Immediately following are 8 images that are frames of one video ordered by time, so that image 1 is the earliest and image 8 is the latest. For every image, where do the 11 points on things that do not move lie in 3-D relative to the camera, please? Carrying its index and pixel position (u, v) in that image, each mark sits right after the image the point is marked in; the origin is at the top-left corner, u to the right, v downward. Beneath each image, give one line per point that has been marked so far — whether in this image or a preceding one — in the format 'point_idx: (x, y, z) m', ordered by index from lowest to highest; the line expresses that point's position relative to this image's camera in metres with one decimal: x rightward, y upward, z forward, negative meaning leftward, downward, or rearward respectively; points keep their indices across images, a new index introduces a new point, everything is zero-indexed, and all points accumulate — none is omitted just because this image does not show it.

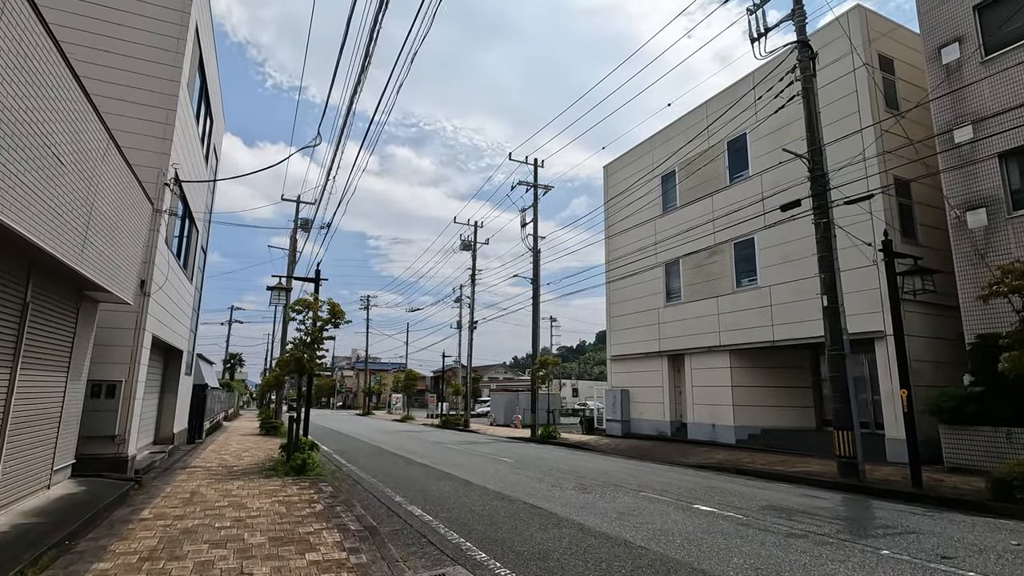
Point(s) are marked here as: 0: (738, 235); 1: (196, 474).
0: (+7.8, +1.8, +18.6) m
1: (-6.2, -3.7, +10.5) m
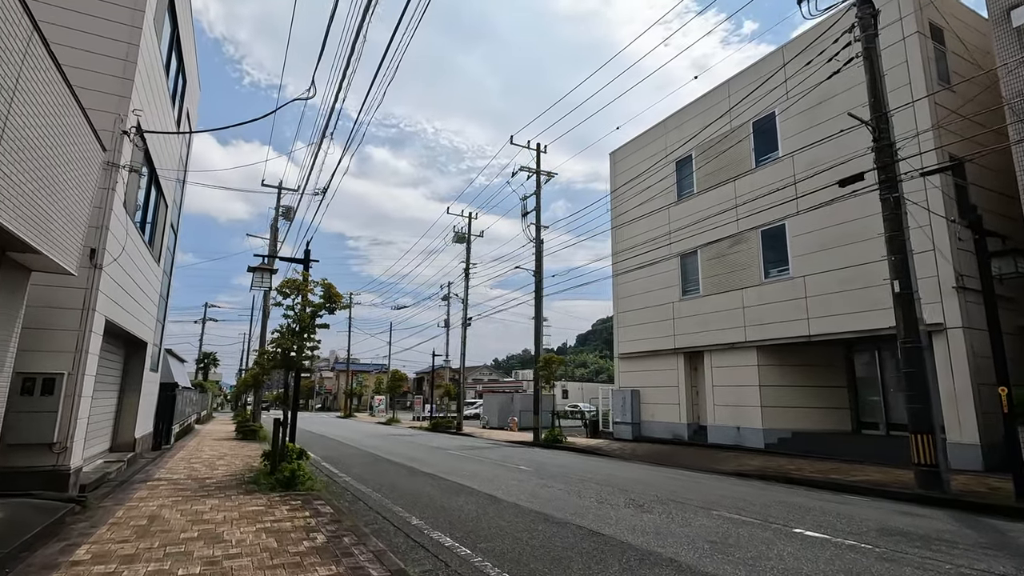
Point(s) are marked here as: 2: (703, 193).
0: (+8.1, +2.1, +17.2) m
1: (-5.7, -3.2, +8.6) m
2: (+7.0, +3.4, +19.5) m
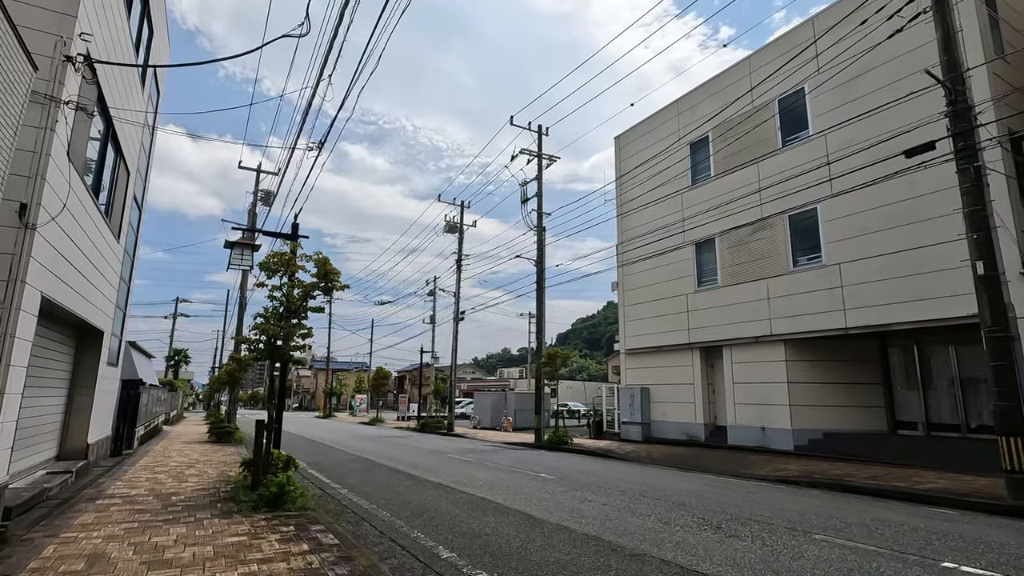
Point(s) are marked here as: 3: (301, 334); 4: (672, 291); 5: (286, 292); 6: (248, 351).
0: (+8.4, +2.4, +15.9) m
1: (-5.1, -2.9, +6.8) m
2: (+7.1, +3.8, +18.2) m
3: (-3.4, -0.7, +8.7) m
4: (+5.9, -0.1, +19.7) m
5: (-3.7, -0.1, +8.9) m
6: (-4.3, -1.0, +8.7) m
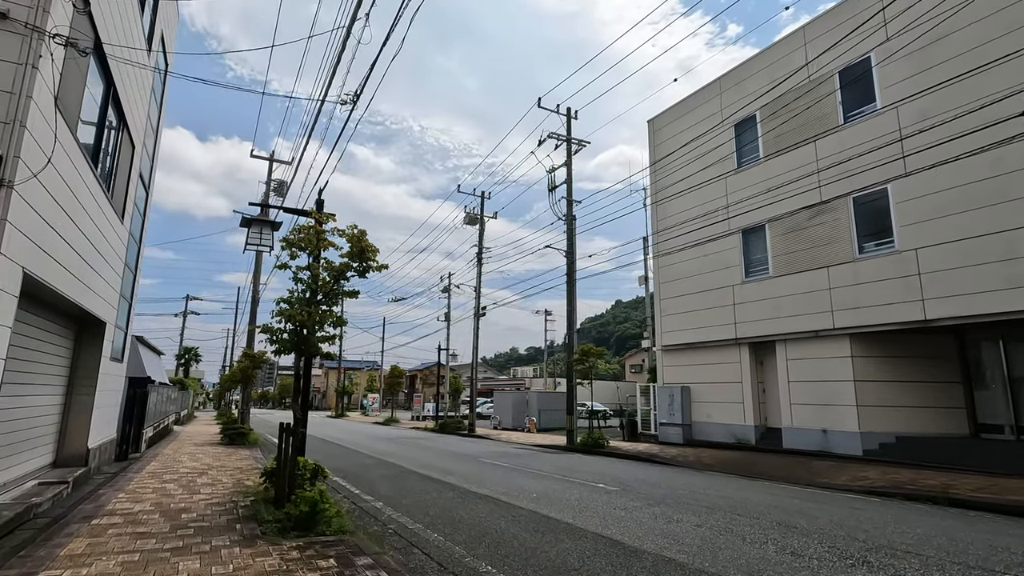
0: (+9.4, +2.7, +14.5) m
1: (-4.2, -2.6, +5.6) m
2: (+8.2, +4.1, +16.8) m
3: (-2.5, -0.5, +7.4) m
4: (+7.0, +0.2, +18.3) m
5: (-2.8, +0.2, +7.6) m
6: (-3.4, -0.8, +7.4) m
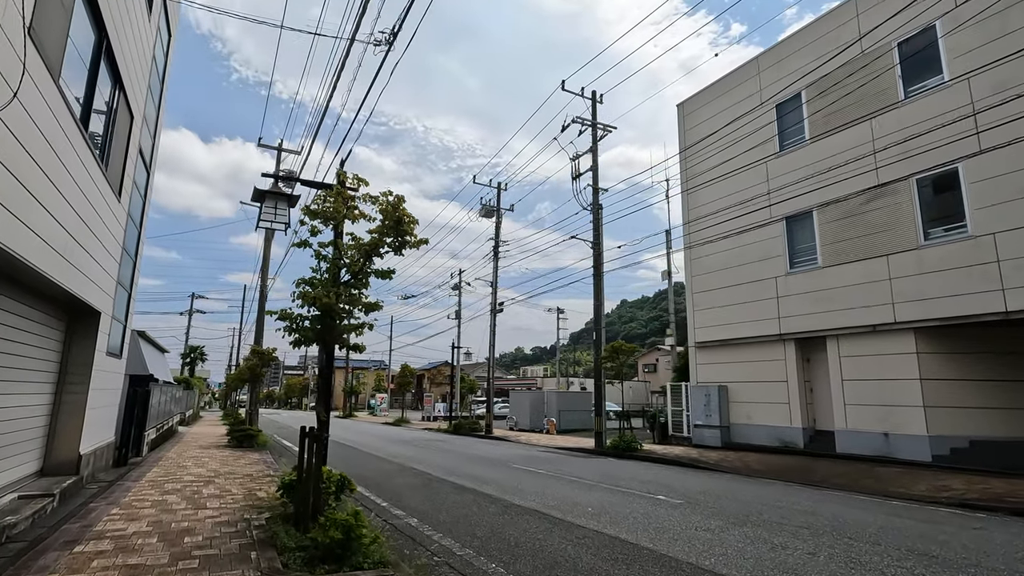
0: (+10.2, +3.0, +13.2) m
1: (-3.5, -2.3, +4.4) m
2: (+9.0, +4.3, +15.6) m
3: (-1.8, -0.2, +6.3) m
4: (+7.8, +0.4, +17.1) m
5: (-2.1, +0.4, +6.5) m
6: (-2.6, -0.5, +6.3) m
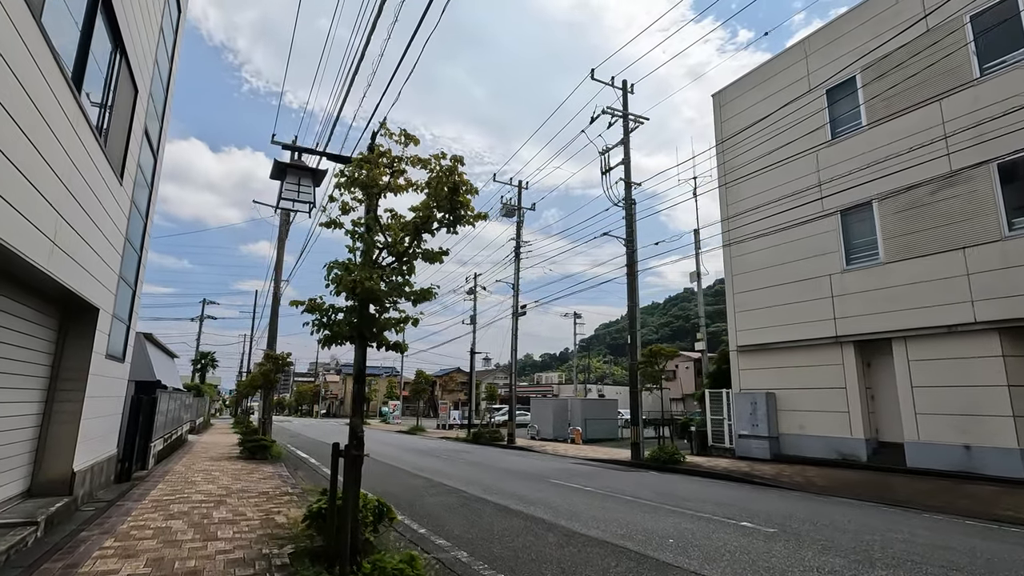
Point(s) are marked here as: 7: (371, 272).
0: (+11.0, +3.1, +11.9) m
1: (-2.8, -2.2, +3.3) m
2: (+9.9, +4.4, +14.3) m
3: (-1.0, -0.1, +5.1) m
4: (+8.7, +0.5, +15.8) m
5: (-1.3, +0.6, +5.3) m
6: (-1.9, -0.4, +5.2) m
7: (-1.3, +0.1, +5.0) m
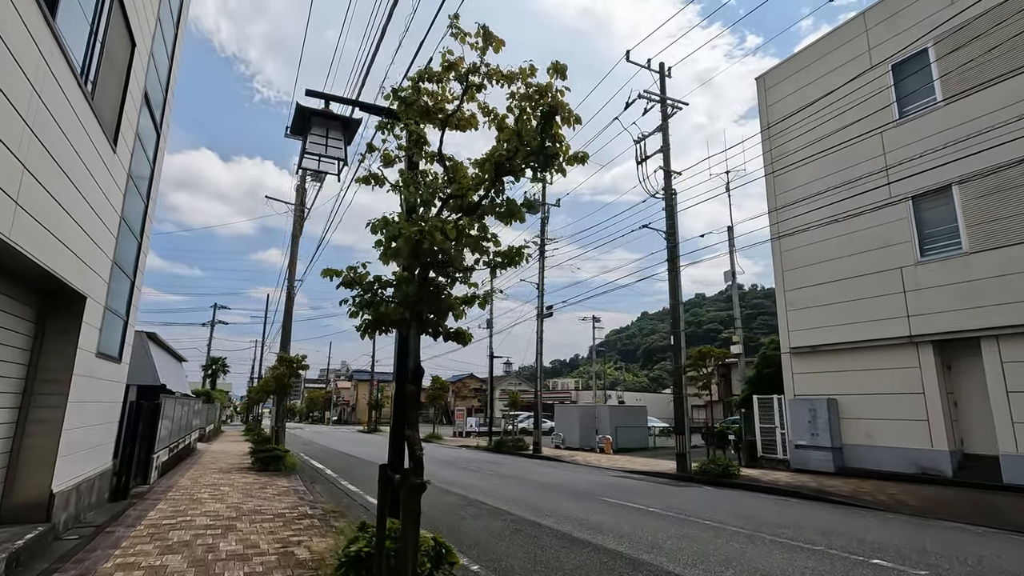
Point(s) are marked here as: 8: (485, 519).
0: (+11.9, +3.2, +10.5) m
1: (-2.0, -1.9, +2.0) m
2: (+10.8, +4.5, +12.9) m
3: (-0.2, +0.1, +3.8) m
4: (+9.6, +0.6, +14.3) m
5: (-0.6, +0.8, +4.0) m
6: (-1.1, -0.1, +3.9) m
7: (-0.5, +0.4, +3.7) m
8: (-0.4, -3.5, +8.2) m
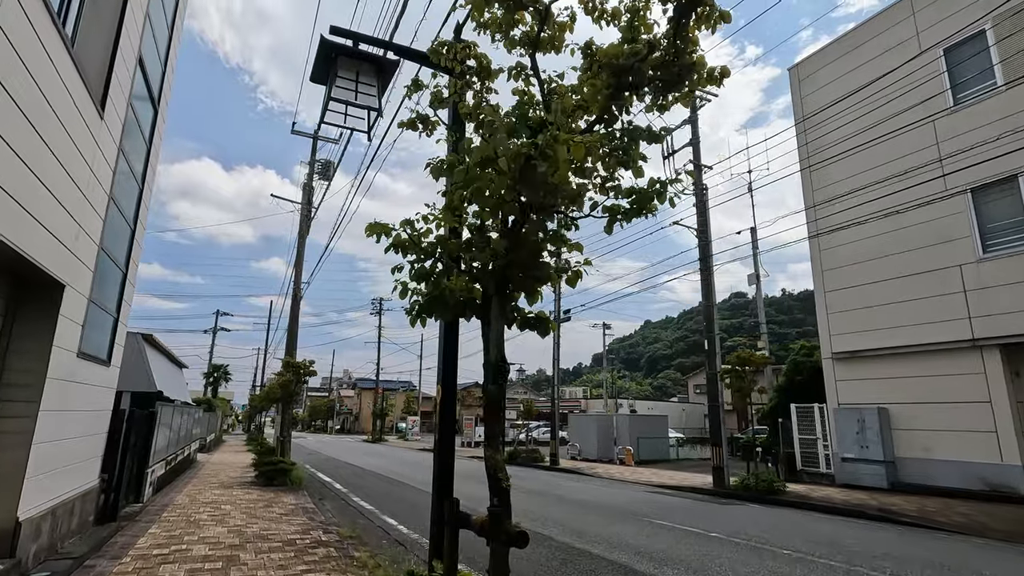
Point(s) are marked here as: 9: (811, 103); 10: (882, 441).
0: (+12.5, +3.3, +9.4) m
1: (-1.5, -1.7, +0.9) m
2: (+11.4, +4.6, +11.9) m
3: (+0.3, +0.3, +2.8) m
4: (+10.2, +0.6, +13.3) m
5: (0.0, +1.0, +3.0) m
6: (-0.5, 0.0, +2.8) m
7: (0.0, +0.6, +2.7) m
8: (+0.2, -3.4, +7.1) m
9: (+9.3, +5.8, +16.7) m
10: (+9.2, -3.8, +13.4) m
